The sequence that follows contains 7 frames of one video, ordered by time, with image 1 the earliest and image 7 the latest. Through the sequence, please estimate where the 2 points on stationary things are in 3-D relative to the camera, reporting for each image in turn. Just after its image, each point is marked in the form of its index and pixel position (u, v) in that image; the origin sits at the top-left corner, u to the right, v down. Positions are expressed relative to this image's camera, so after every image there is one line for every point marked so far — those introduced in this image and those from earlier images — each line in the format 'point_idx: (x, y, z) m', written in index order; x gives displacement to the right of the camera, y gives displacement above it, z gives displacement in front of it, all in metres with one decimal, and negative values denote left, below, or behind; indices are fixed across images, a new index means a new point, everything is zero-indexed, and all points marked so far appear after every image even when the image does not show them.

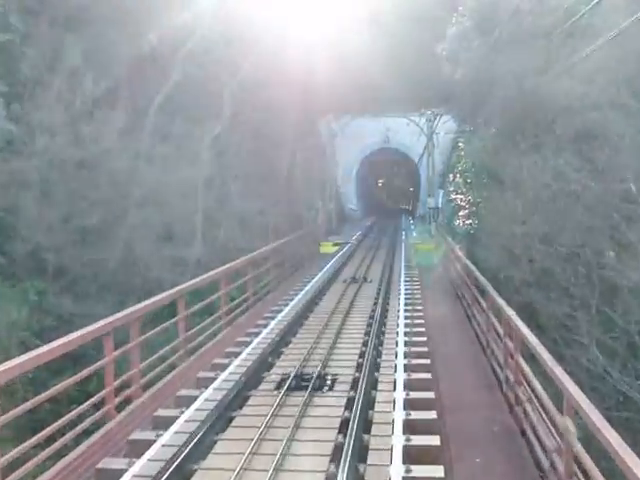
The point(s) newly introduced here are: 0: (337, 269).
0: (+0.4, -0.5, +18.6) m
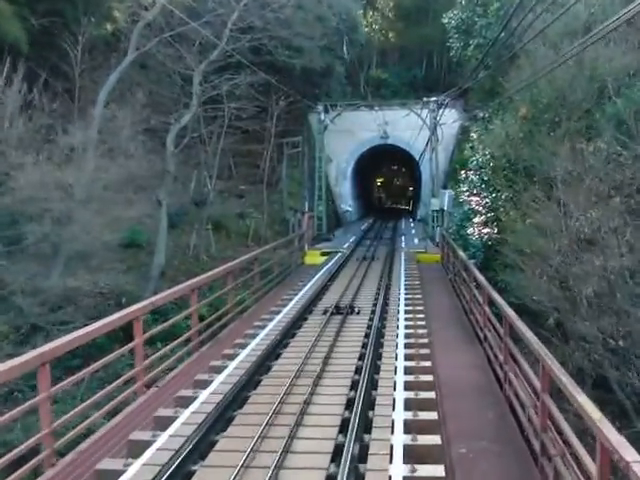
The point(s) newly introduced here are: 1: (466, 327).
0: (+0.1, -0.7, +15.4) m
1: (+1.6, -1.0, +9.9) m
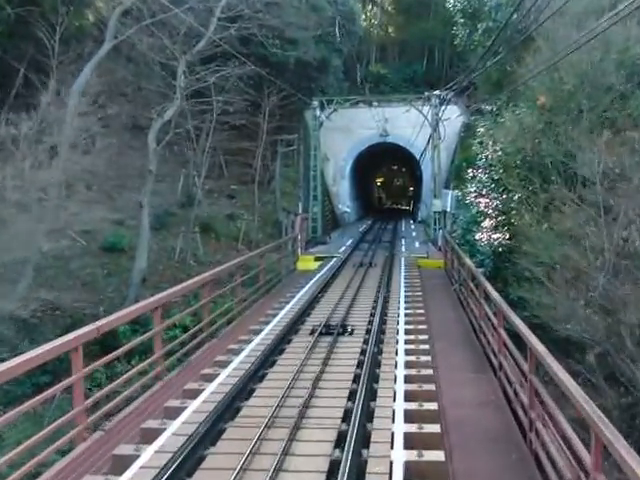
0: (0.0, -0.8, +14.1) m
1: (+1.5, -1.0, +8.6) m
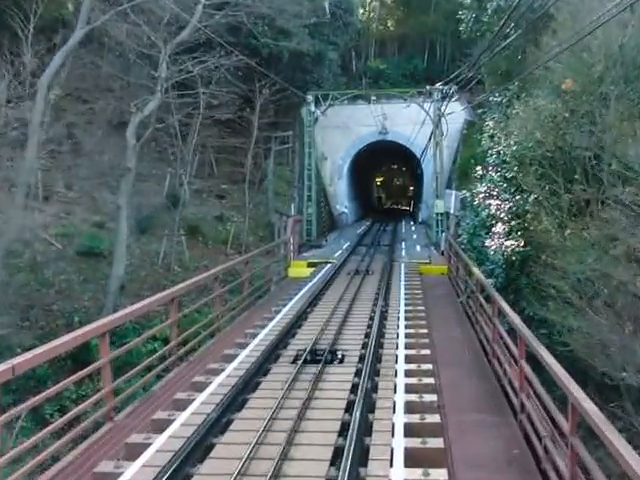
0: (-0.1, -0.8, +12.9) m
1: (+1.4, -1.1, +7.4) m
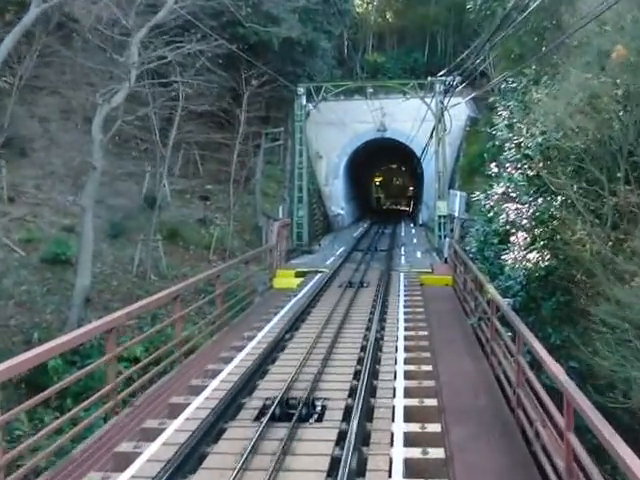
0: (-0.3, -0.9, +11.2) m
1: (+1.2, -1.2, +5.7) m
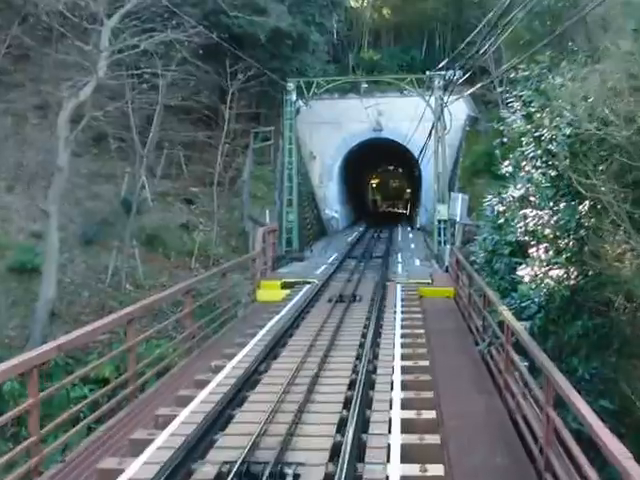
0: (-0.4, -1.0, +9.9) m
1: (+1.1, -1.3, +4.4) m
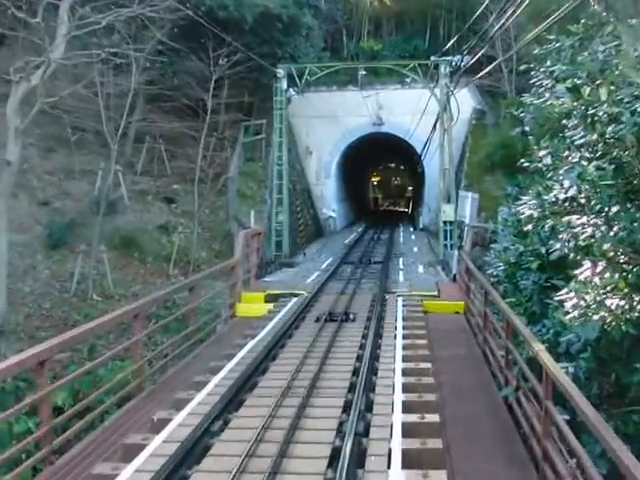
0: (-0.6, -1.1, +8.3) m
1: (+0.9, -1.4, +2.8) m
